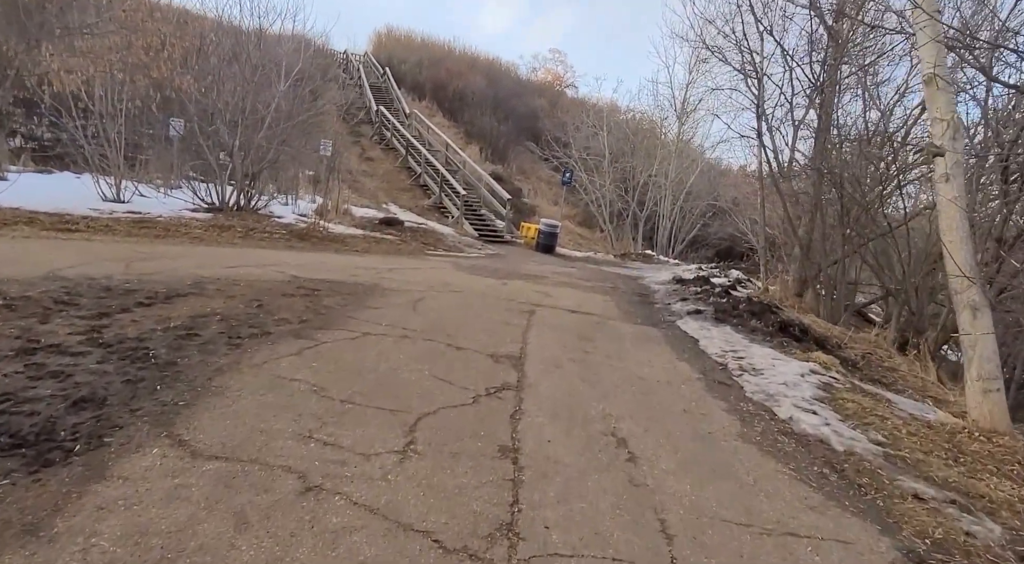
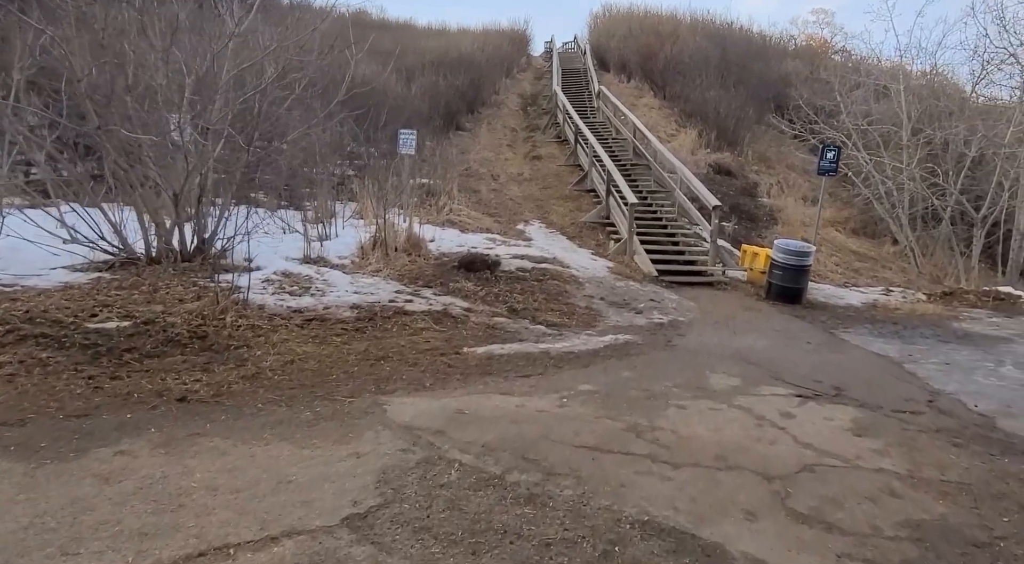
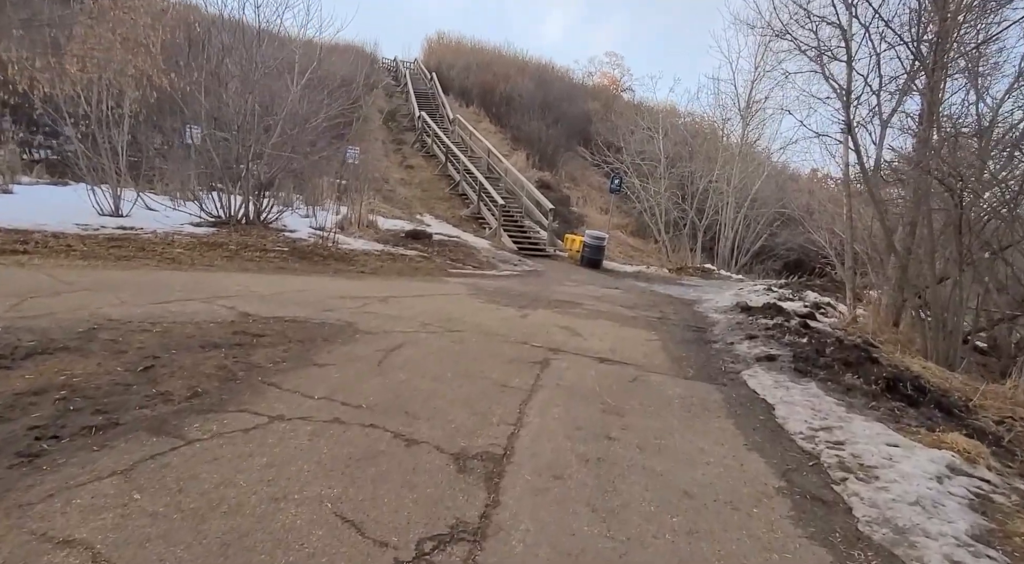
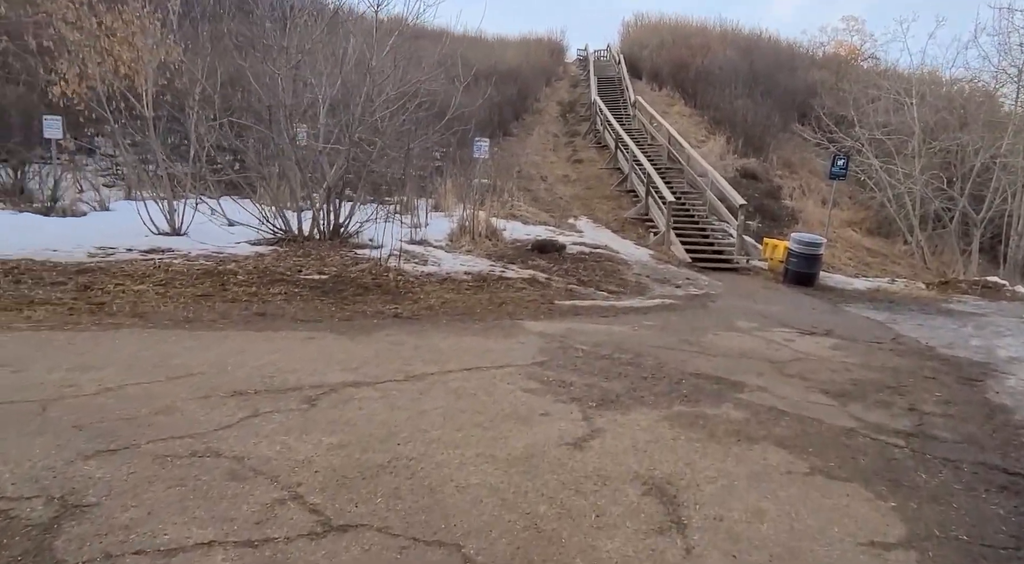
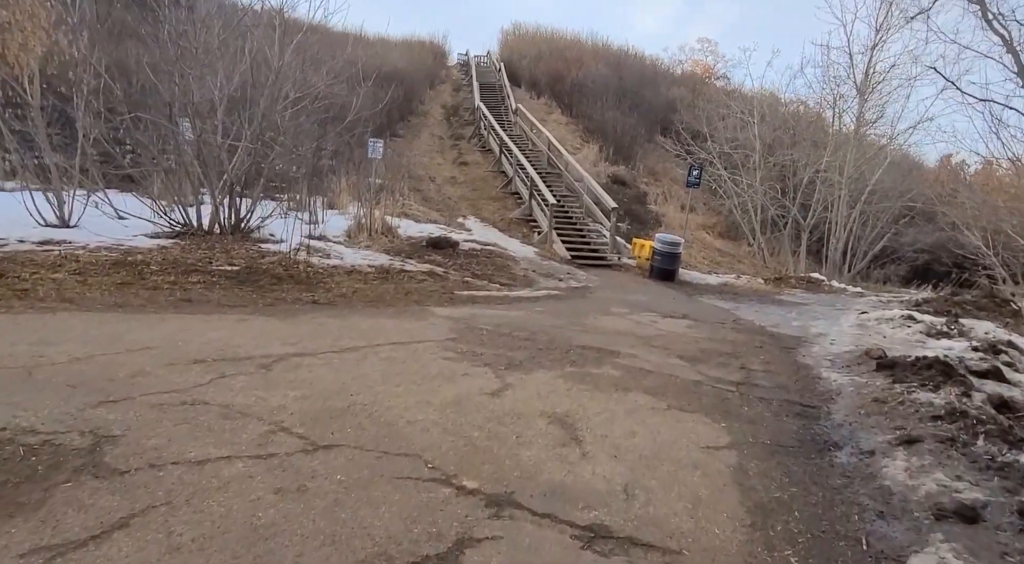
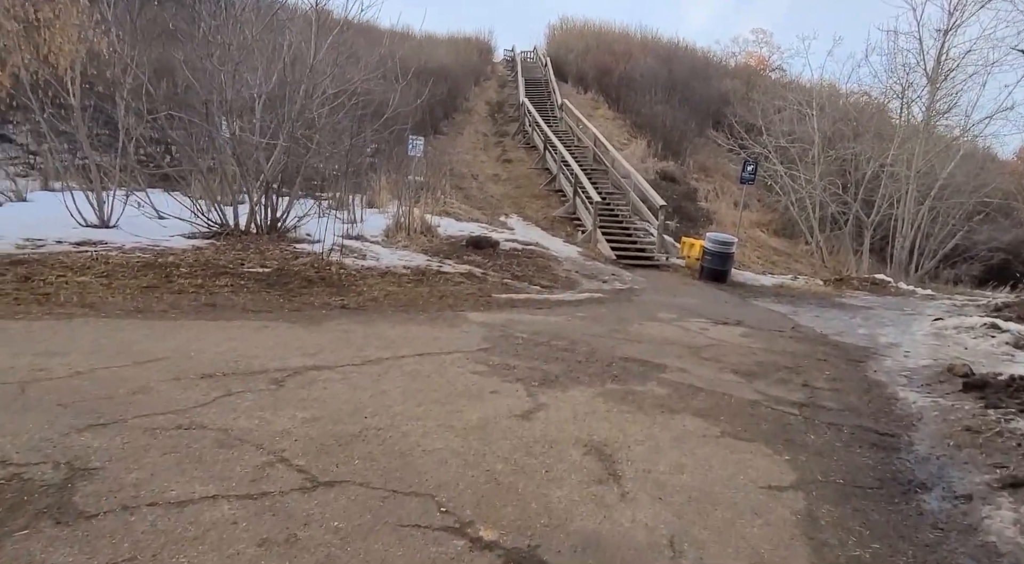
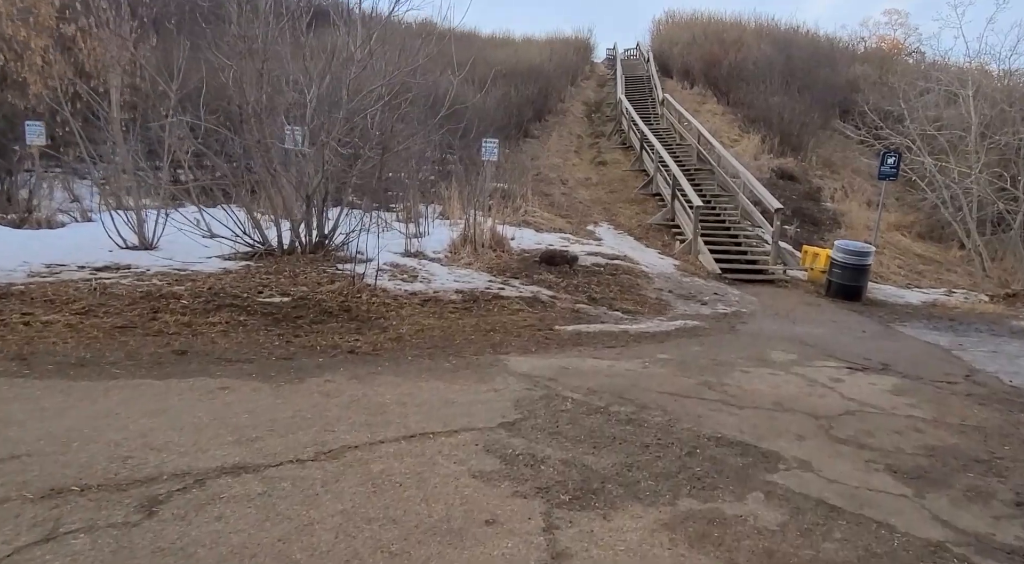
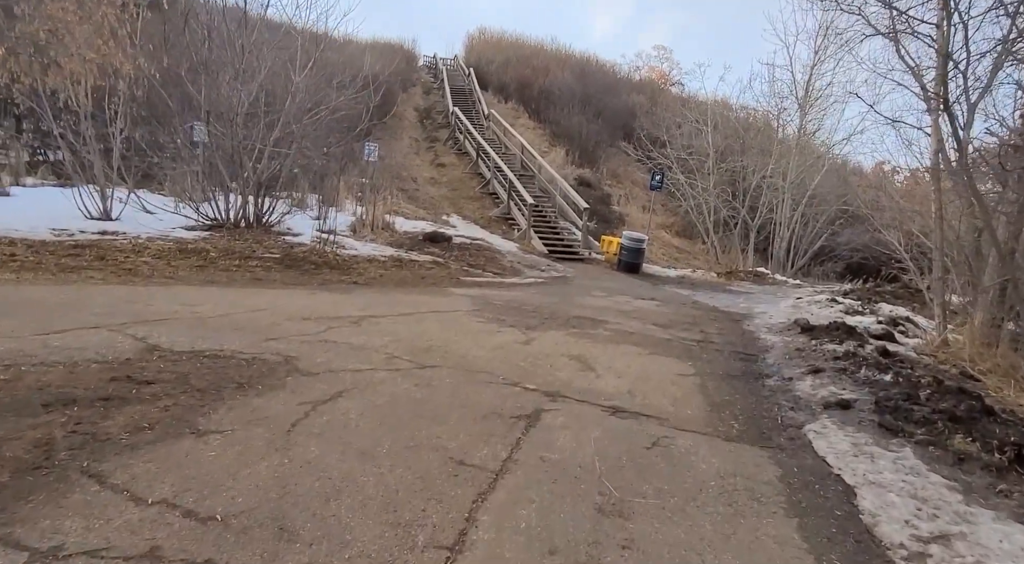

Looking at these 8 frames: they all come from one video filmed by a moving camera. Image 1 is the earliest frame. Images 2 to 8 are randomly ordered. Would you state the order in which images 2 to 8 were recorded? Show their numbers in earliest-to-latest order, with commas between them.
3, 8, 5, 6, 4, 7, 2
